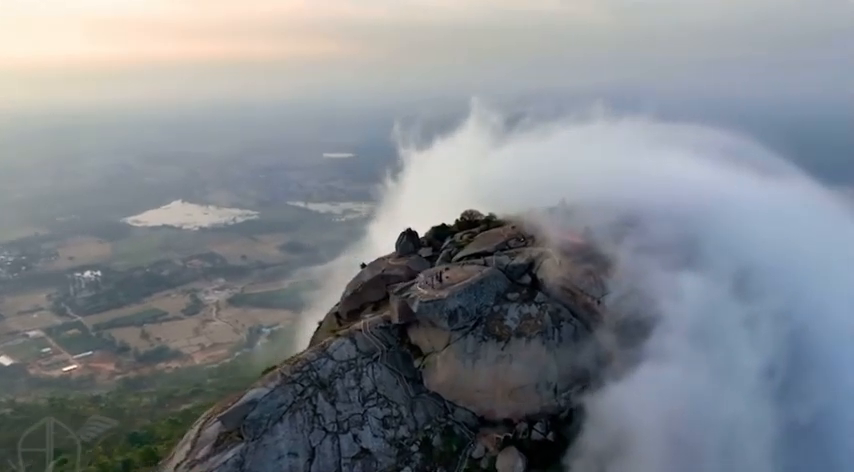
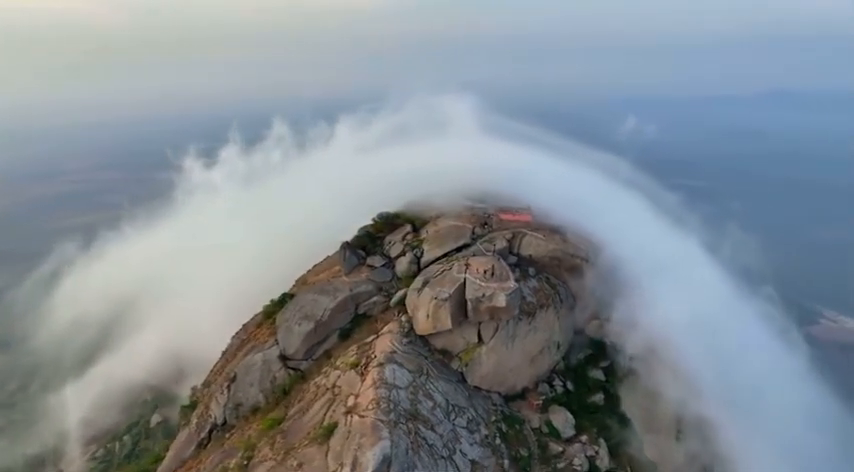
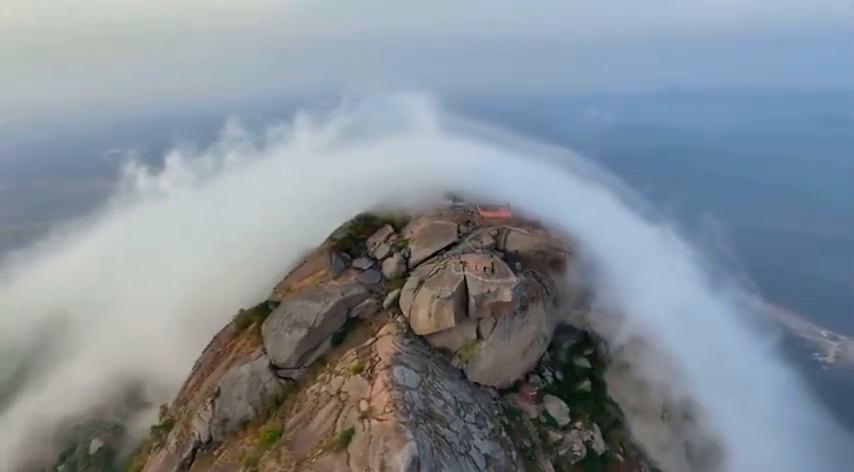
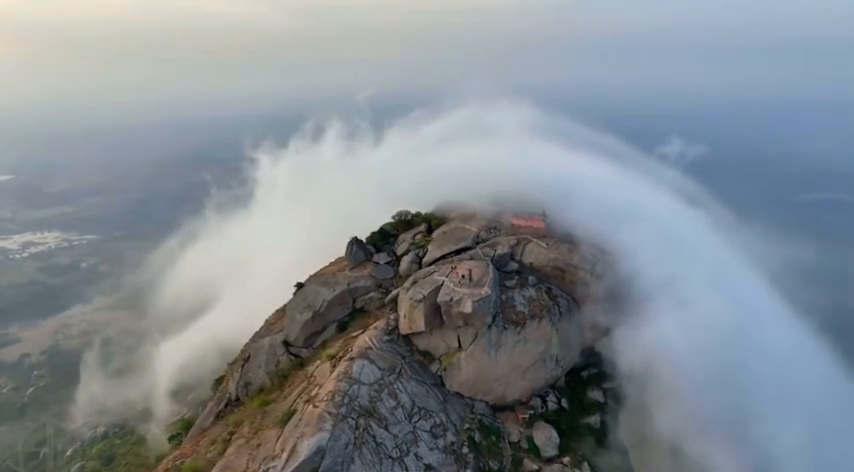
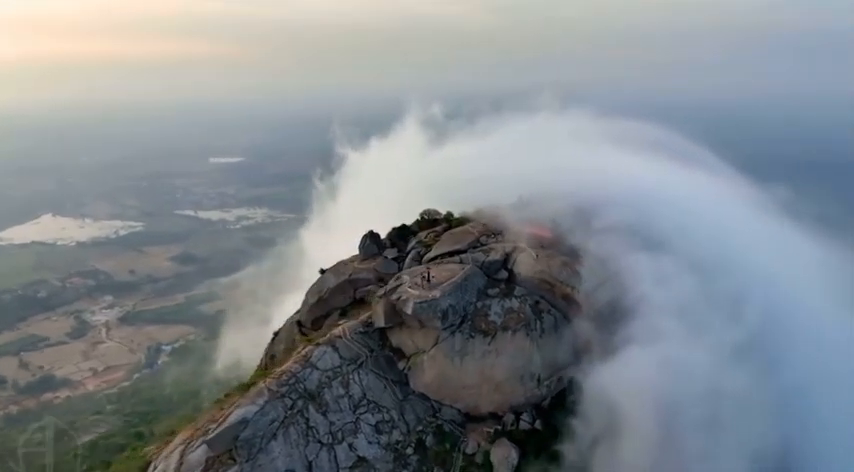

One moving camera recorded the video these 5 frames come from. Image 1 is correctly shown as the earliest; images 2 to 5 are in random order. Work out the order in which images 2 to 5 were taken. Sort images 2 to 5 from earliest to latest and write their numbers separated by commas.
5, 4, 2, 3
